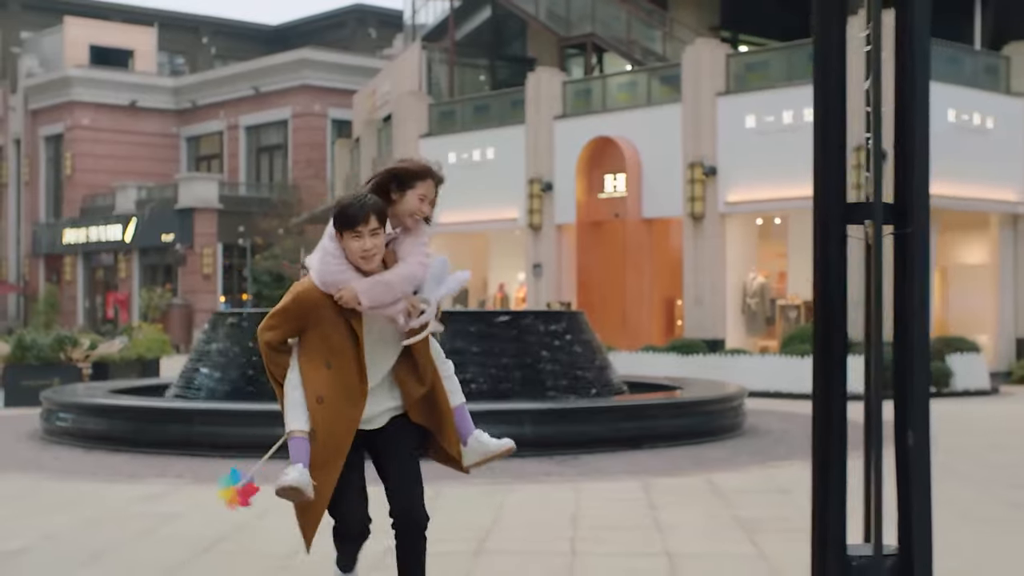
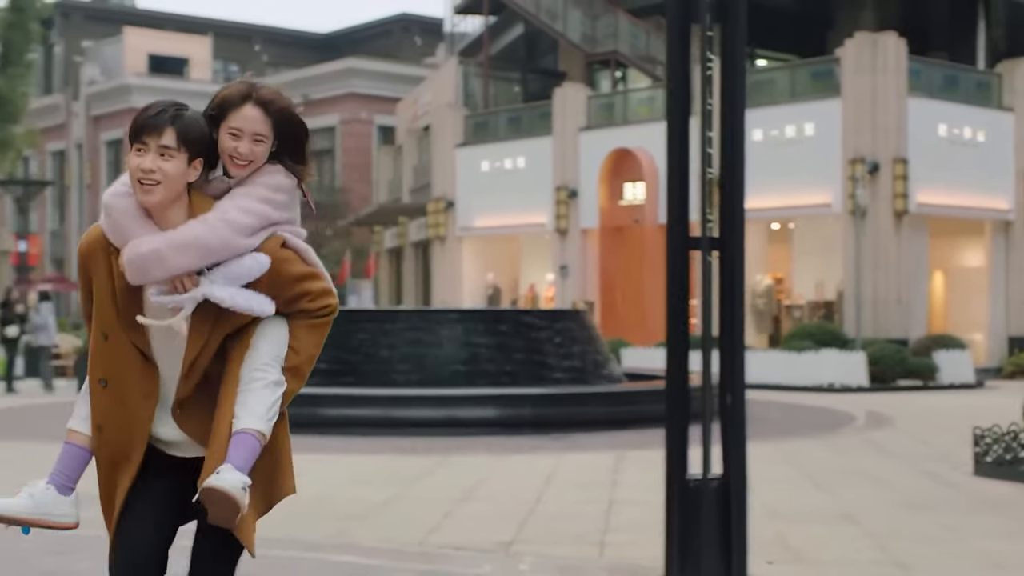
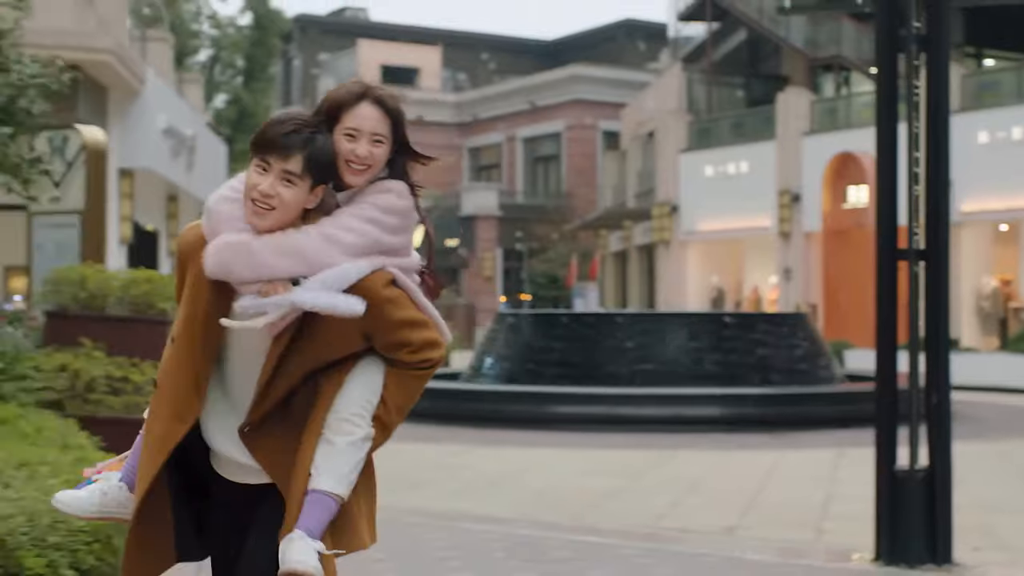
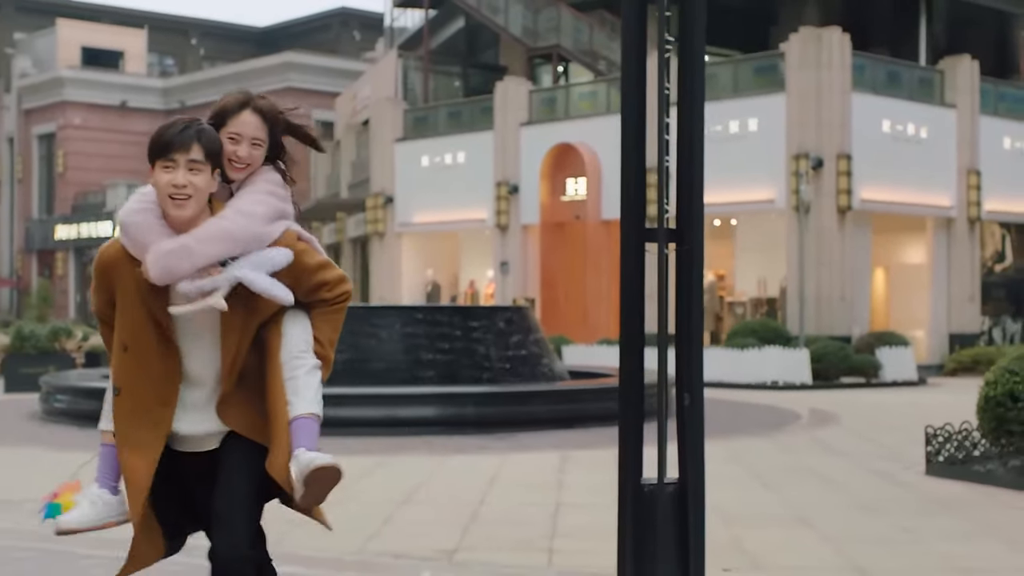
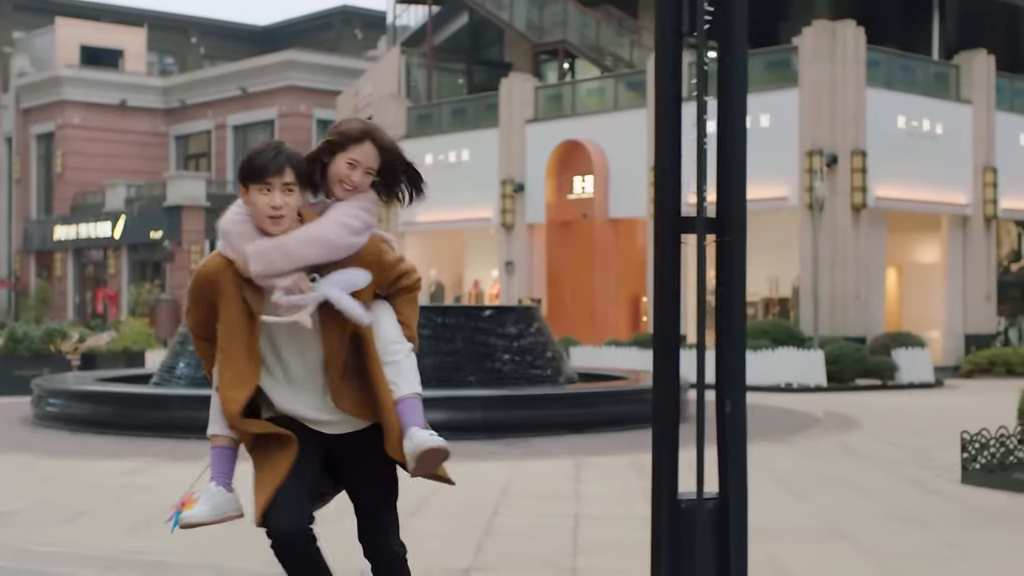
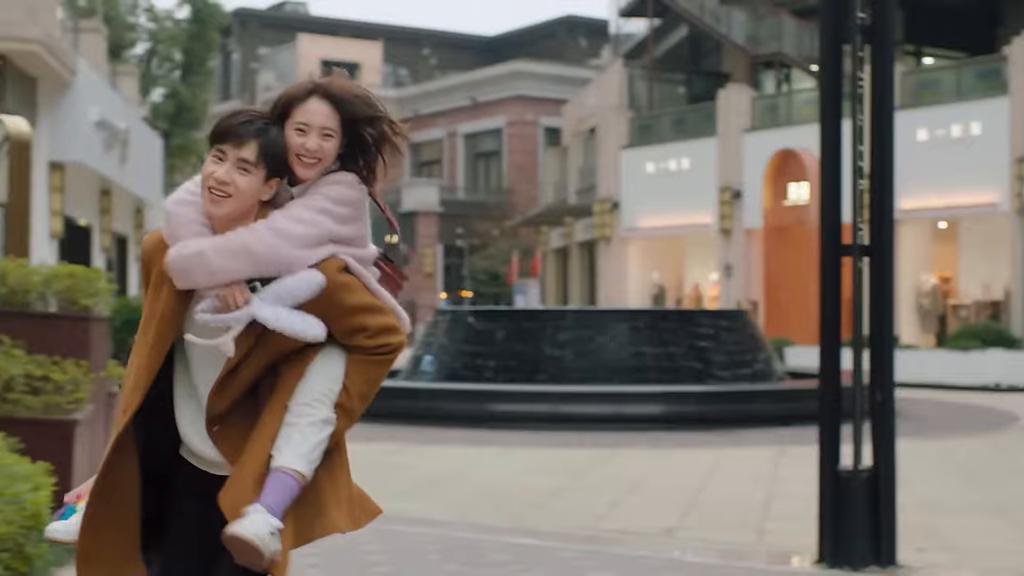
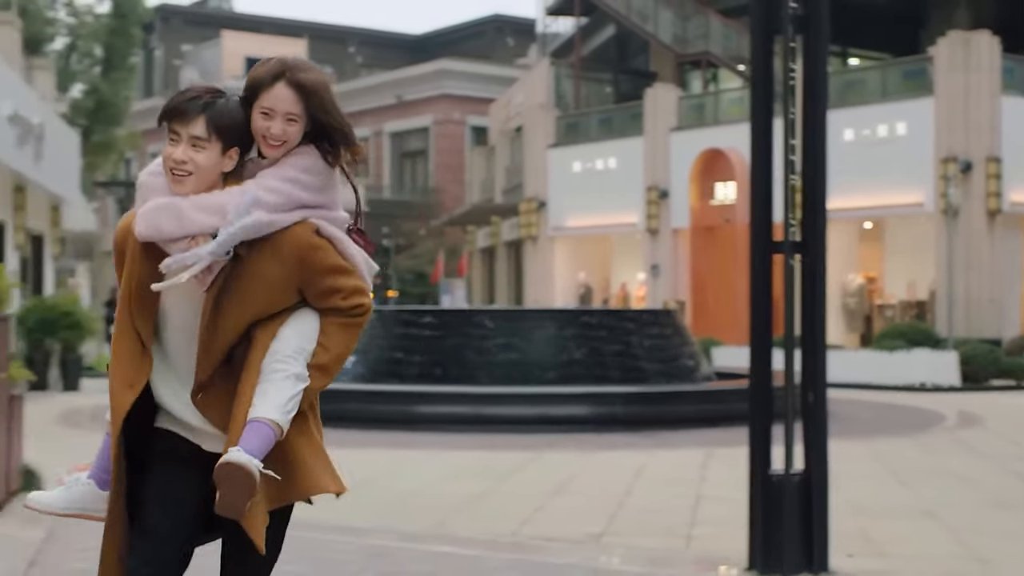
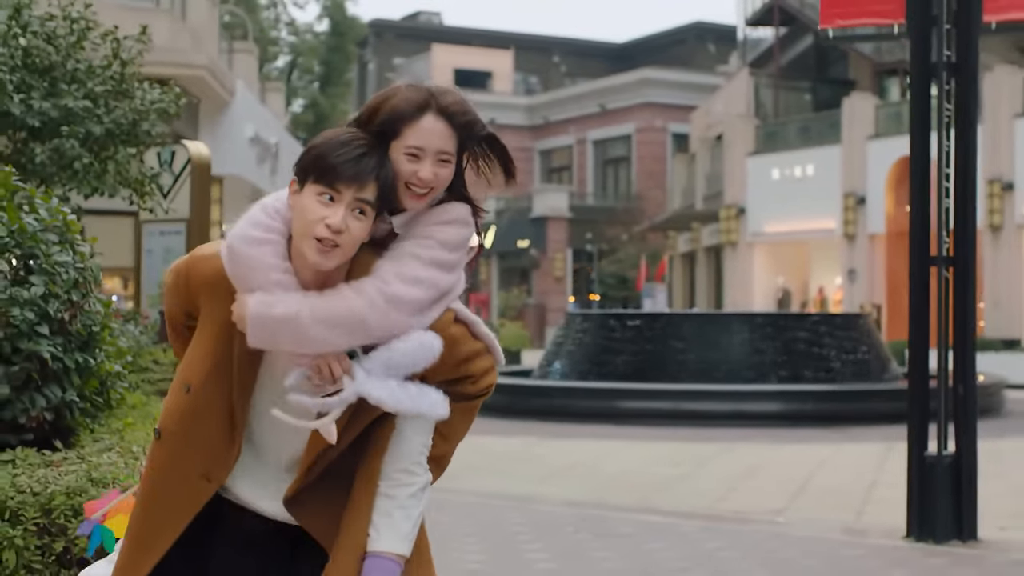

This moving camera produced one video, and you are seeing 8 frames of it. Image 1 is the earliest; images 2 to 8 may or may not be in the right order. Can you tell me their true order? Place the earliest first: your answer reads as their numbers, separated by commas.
5, 4, 2, 7, 6, 3, 8
